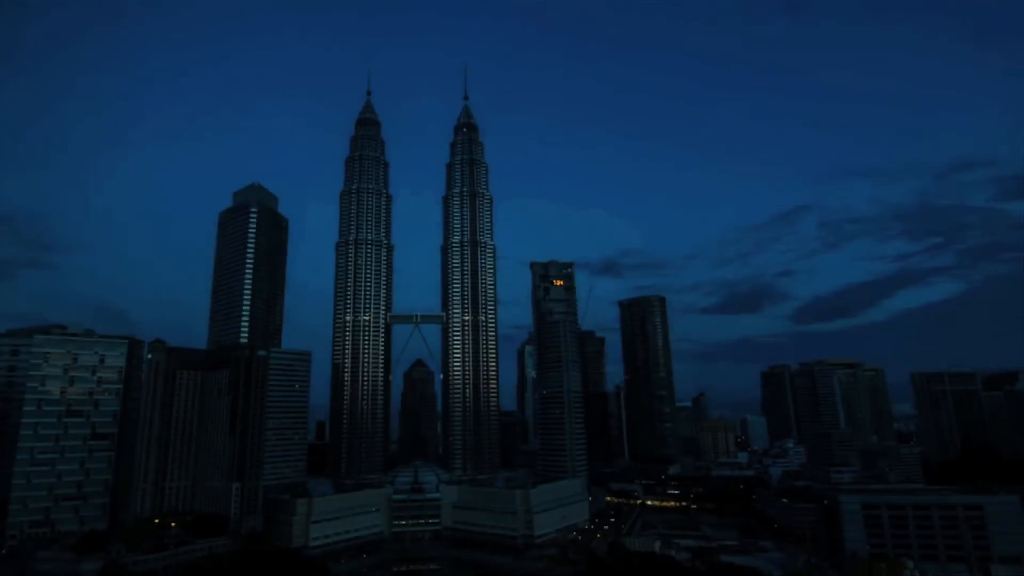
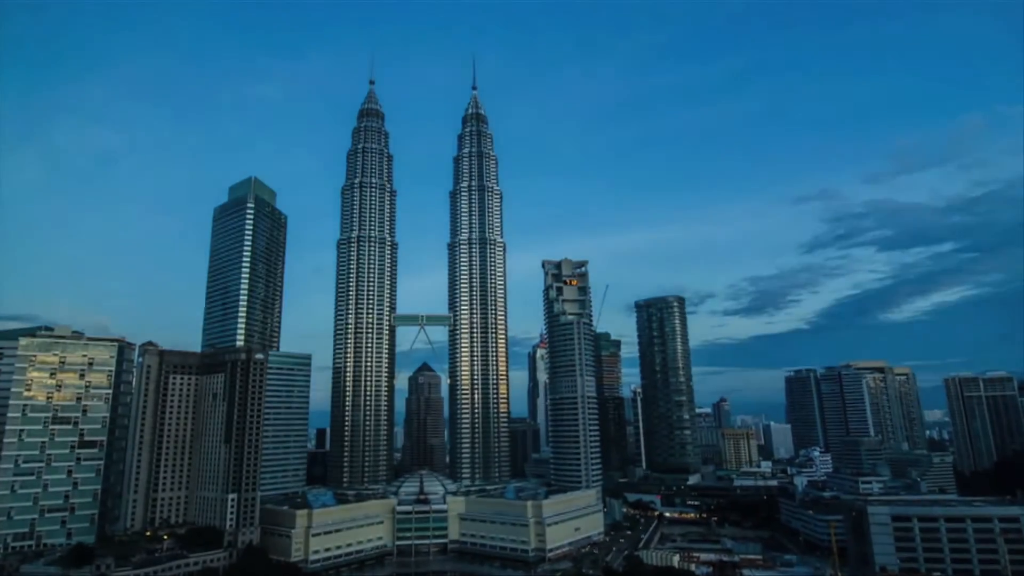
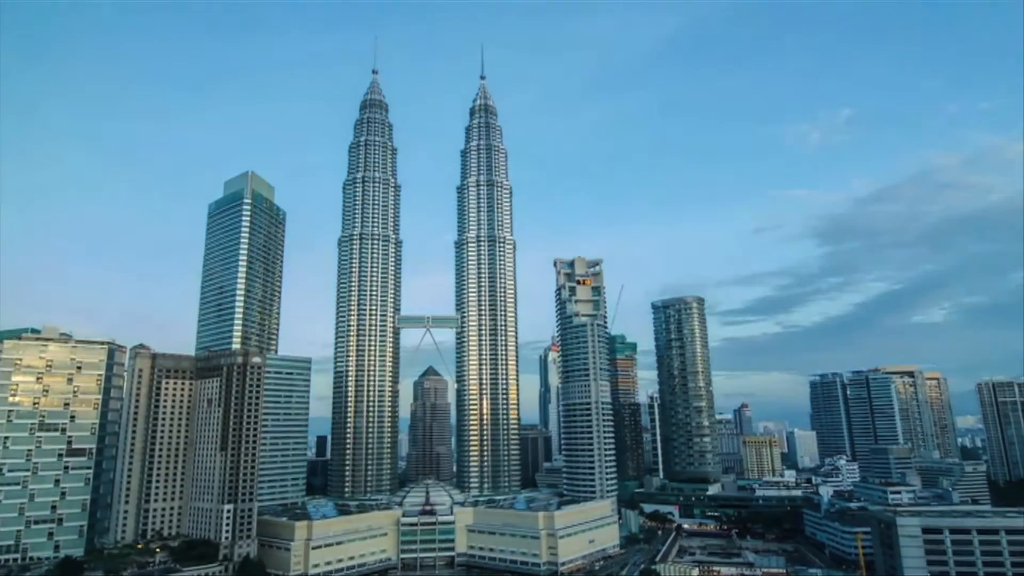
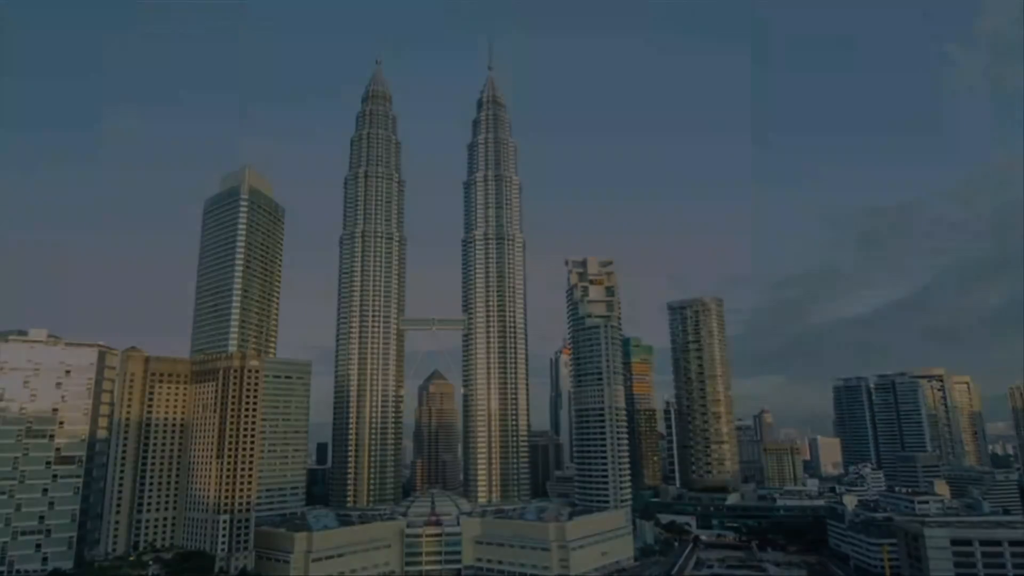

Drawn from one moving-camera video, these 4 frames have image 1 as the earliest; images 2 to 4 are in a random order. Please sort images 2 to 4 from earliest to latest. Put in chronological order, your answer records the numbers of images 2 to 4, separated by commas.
2, 3, 4
